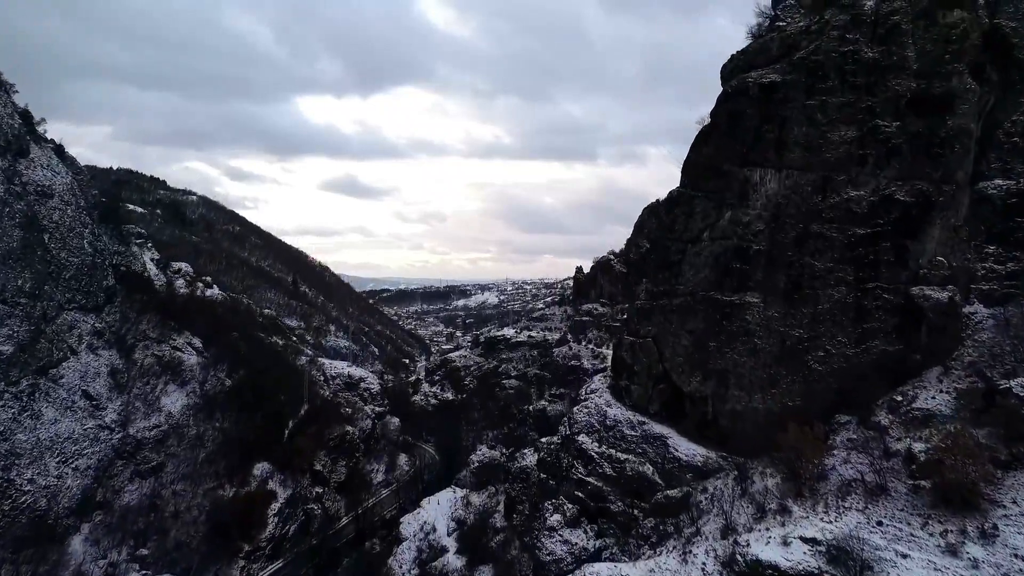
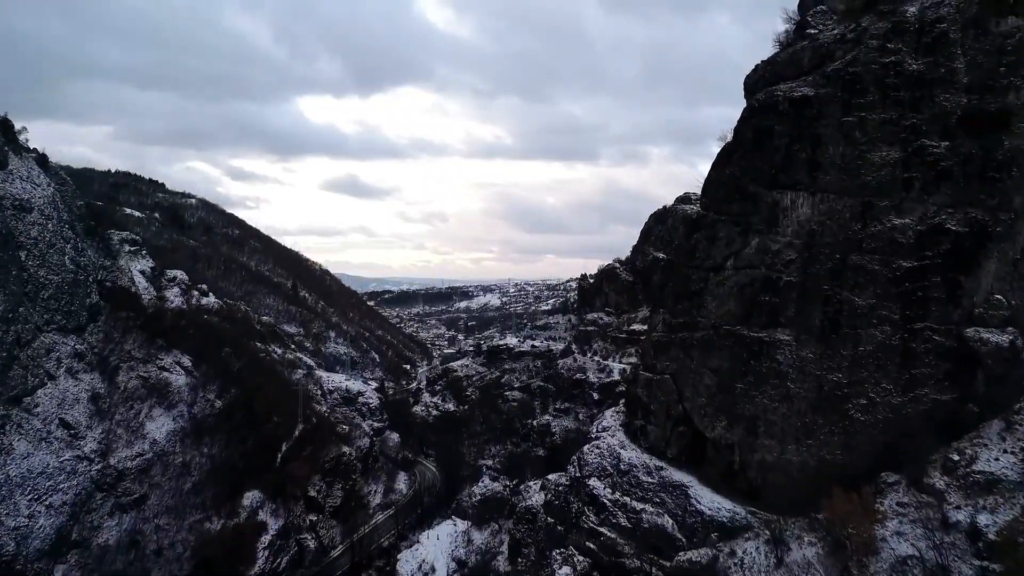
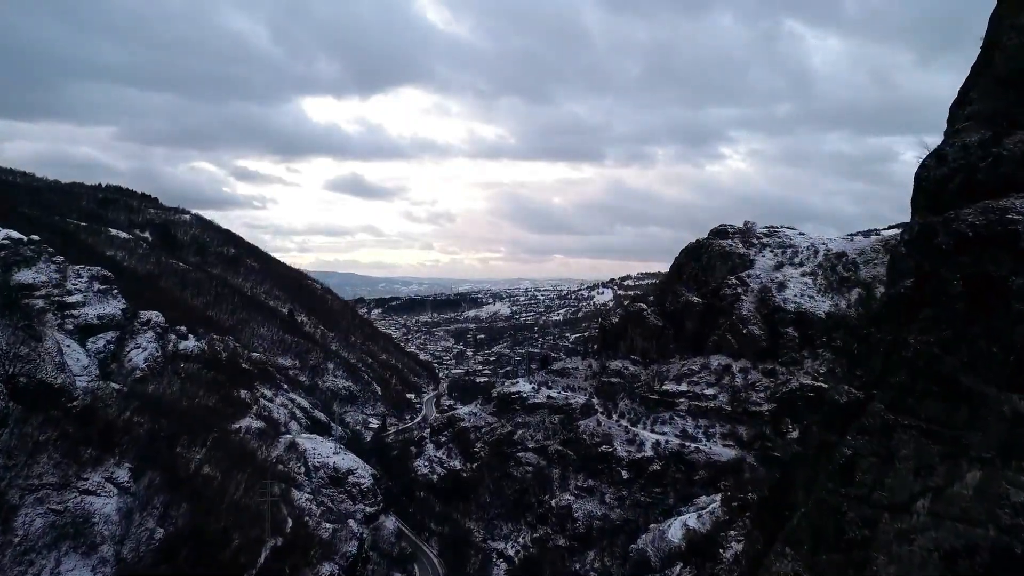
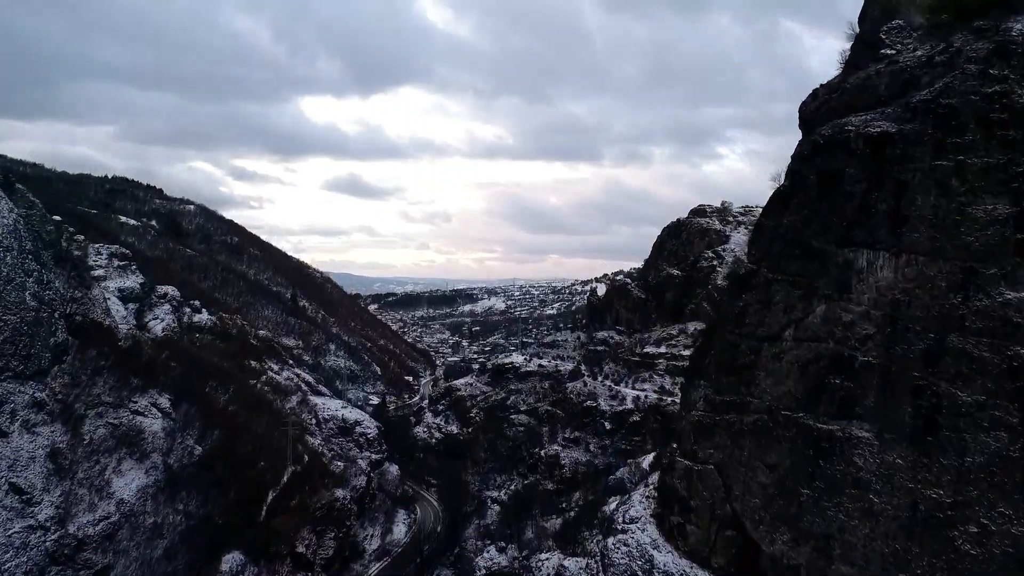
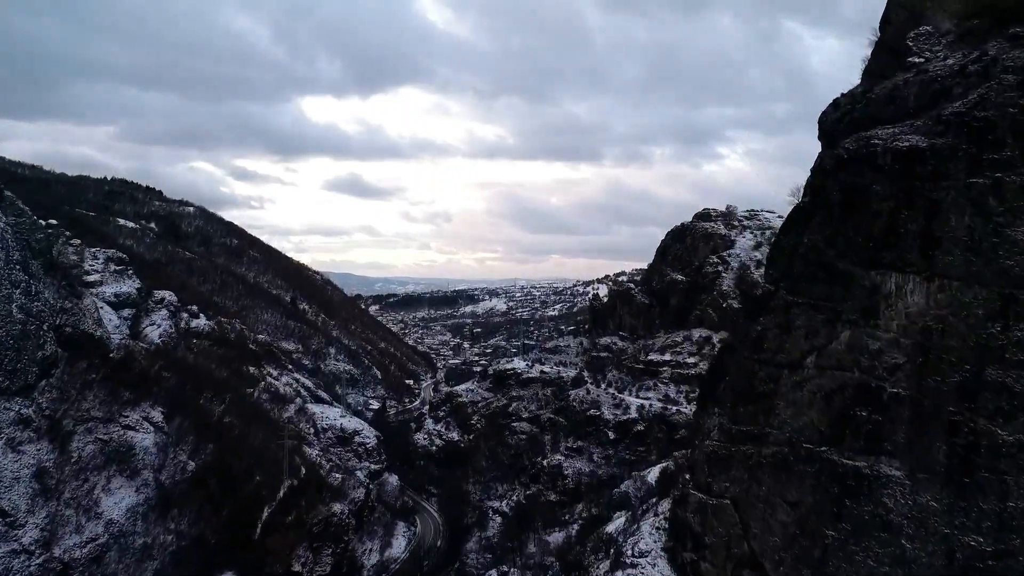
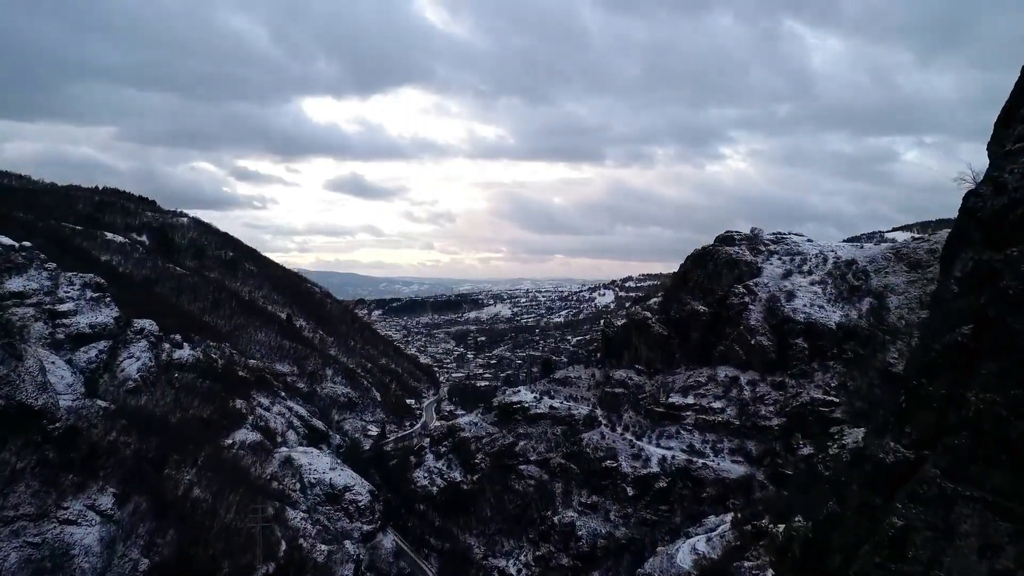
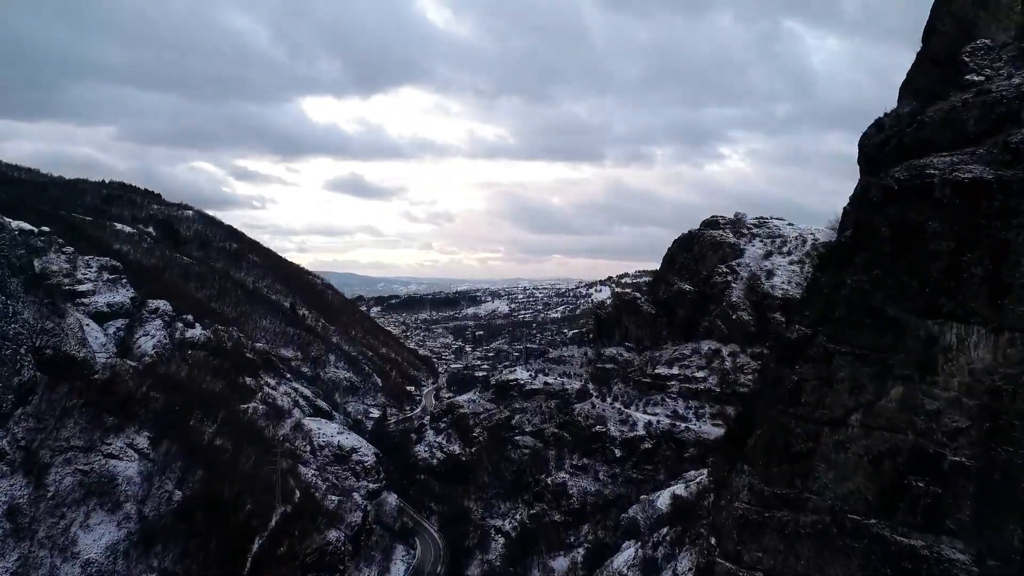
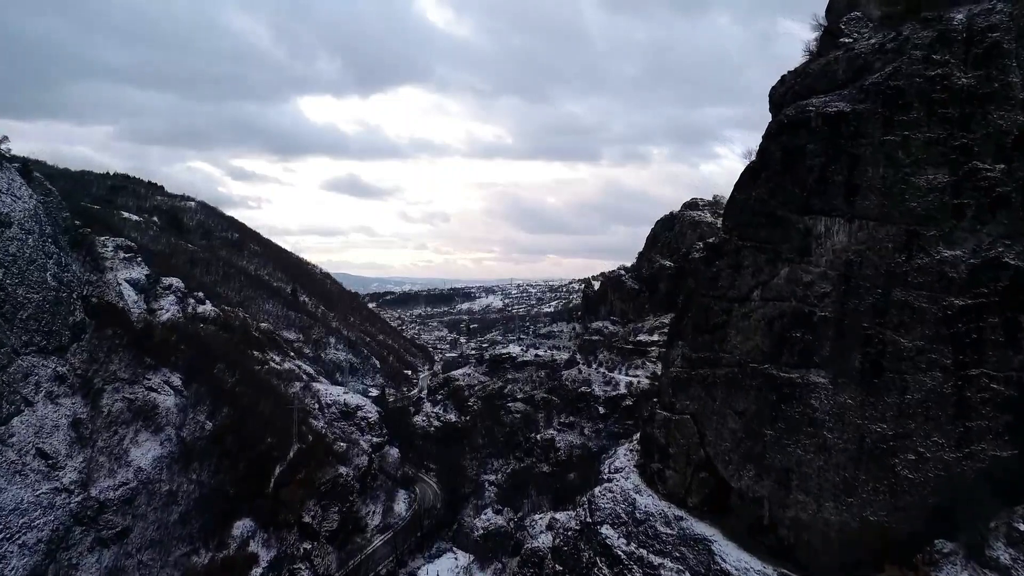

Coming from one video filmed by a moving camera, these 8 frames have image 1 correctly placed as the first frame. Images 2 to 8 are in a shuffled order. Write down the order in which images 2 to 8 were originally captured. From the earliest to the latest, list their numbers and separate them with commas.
2, 8, 4, 5, 7, 3, 6
